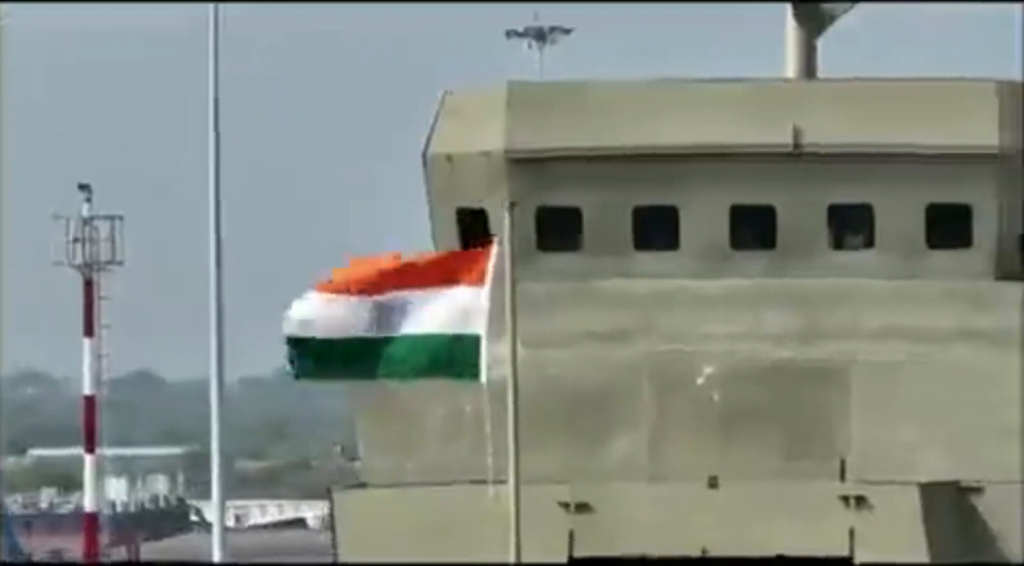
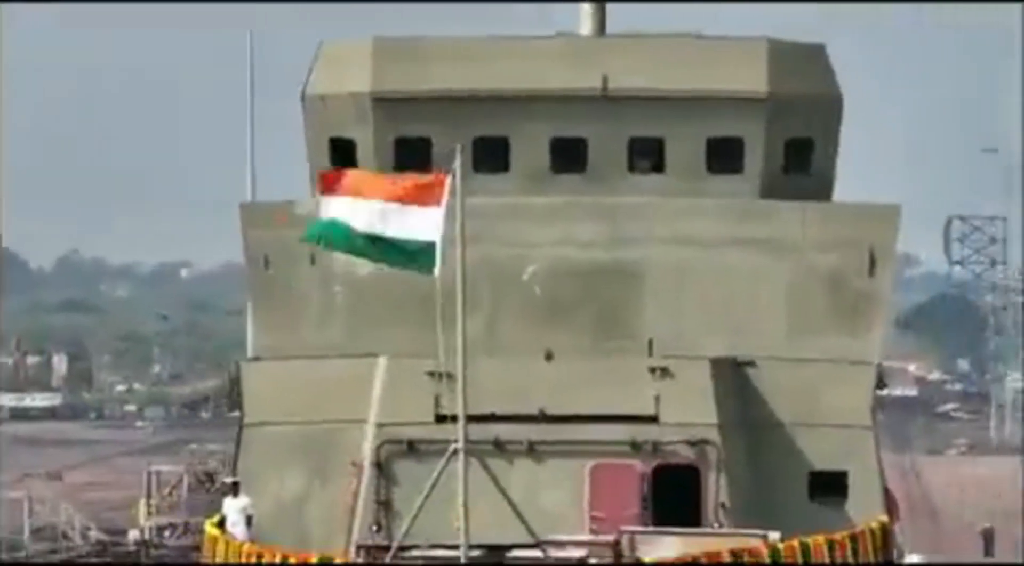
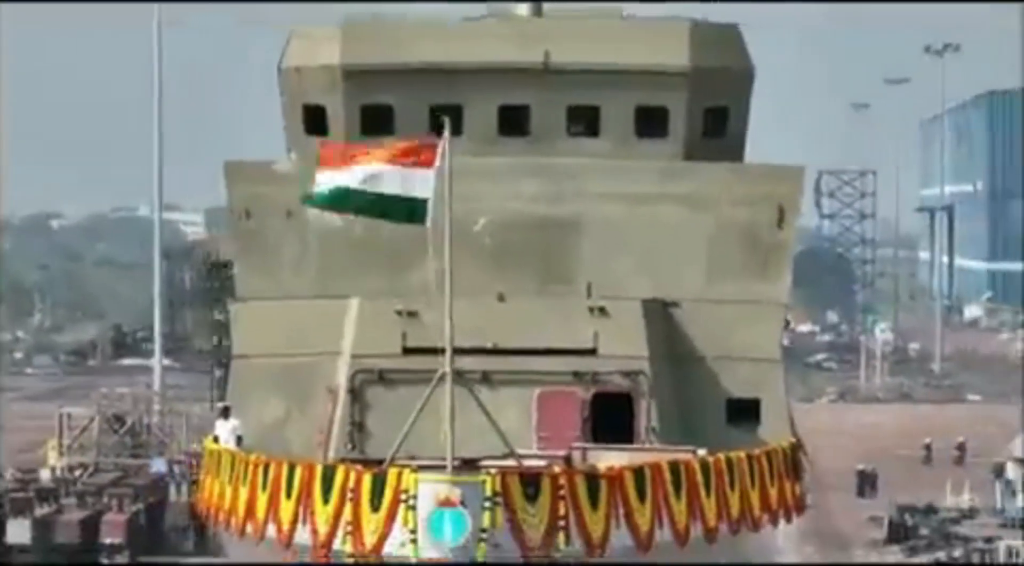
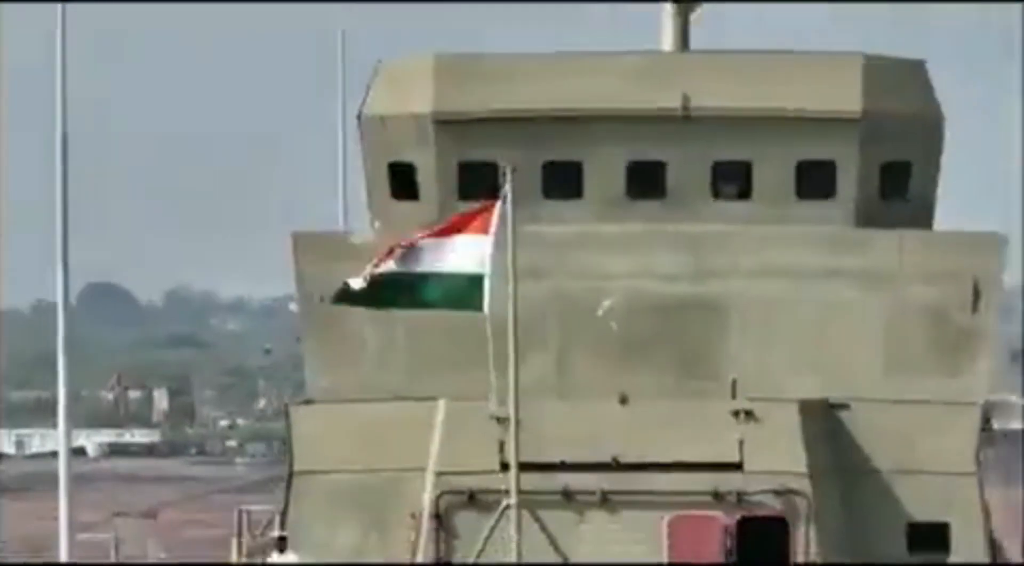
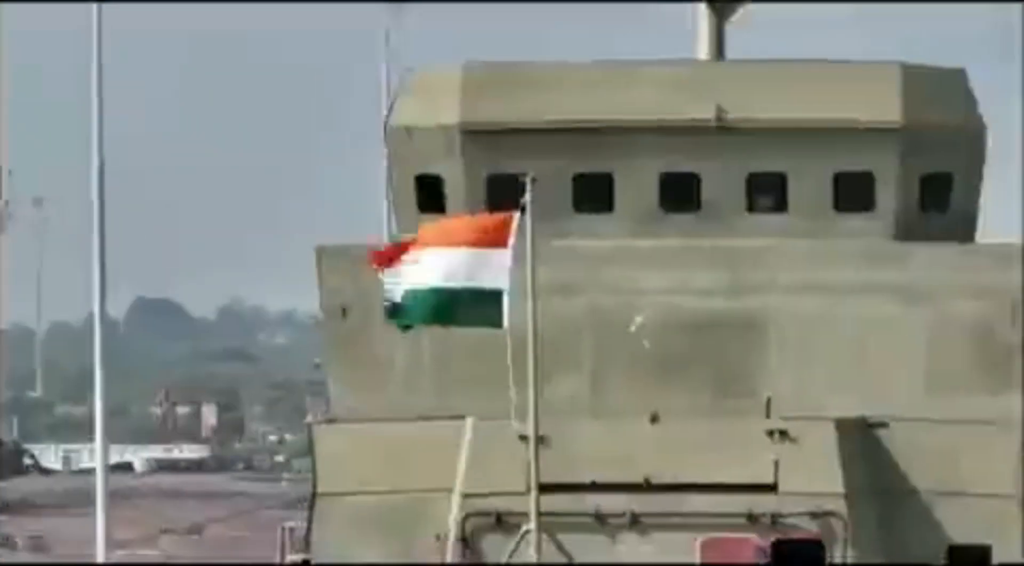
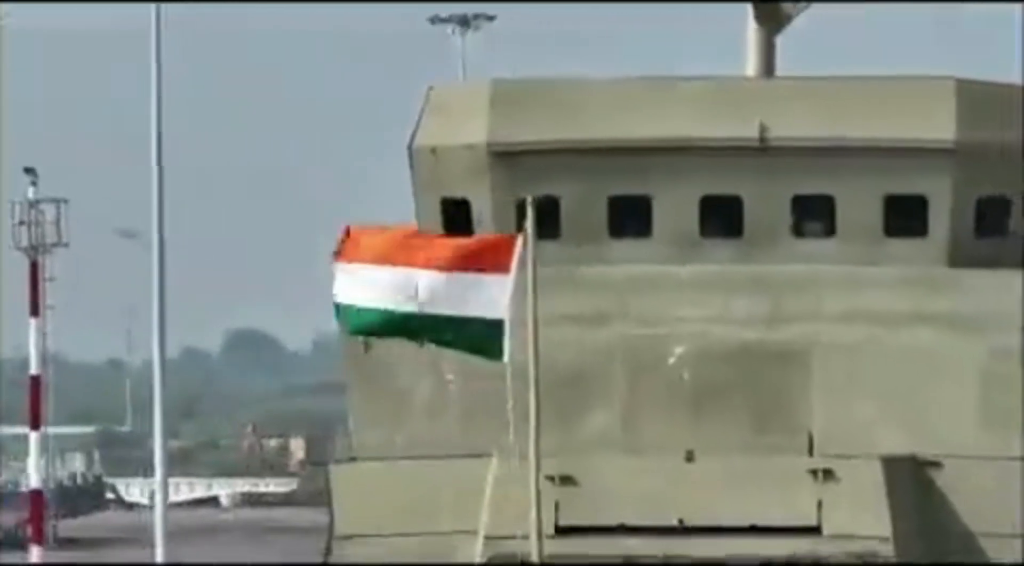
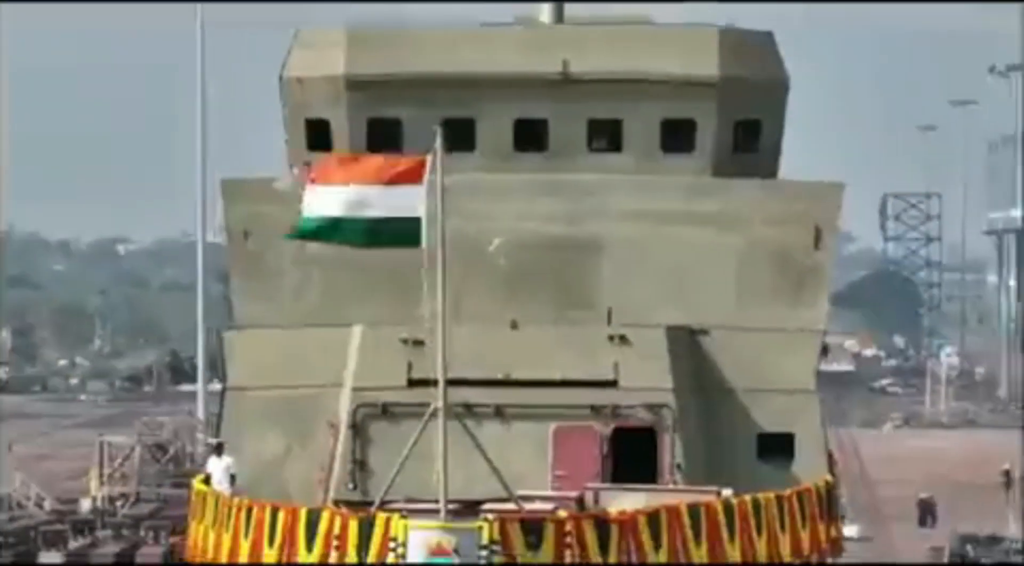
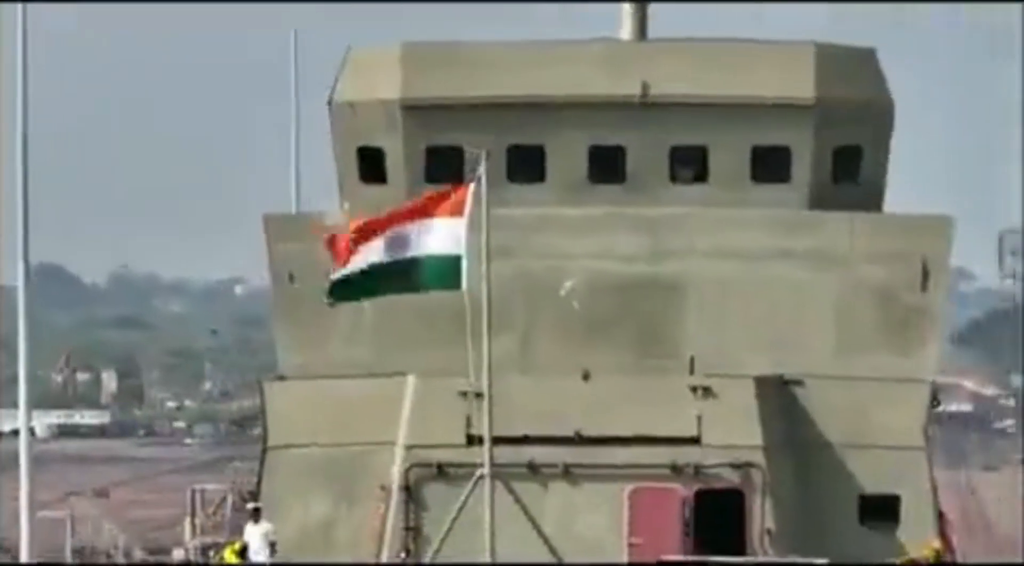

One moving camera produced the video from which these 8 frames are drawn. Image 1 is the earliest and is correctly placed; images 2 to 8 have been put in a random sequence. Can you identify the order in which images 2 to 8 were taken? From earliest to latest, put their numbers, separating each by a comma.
6, 5, 4, 8, 2, 7, 3
